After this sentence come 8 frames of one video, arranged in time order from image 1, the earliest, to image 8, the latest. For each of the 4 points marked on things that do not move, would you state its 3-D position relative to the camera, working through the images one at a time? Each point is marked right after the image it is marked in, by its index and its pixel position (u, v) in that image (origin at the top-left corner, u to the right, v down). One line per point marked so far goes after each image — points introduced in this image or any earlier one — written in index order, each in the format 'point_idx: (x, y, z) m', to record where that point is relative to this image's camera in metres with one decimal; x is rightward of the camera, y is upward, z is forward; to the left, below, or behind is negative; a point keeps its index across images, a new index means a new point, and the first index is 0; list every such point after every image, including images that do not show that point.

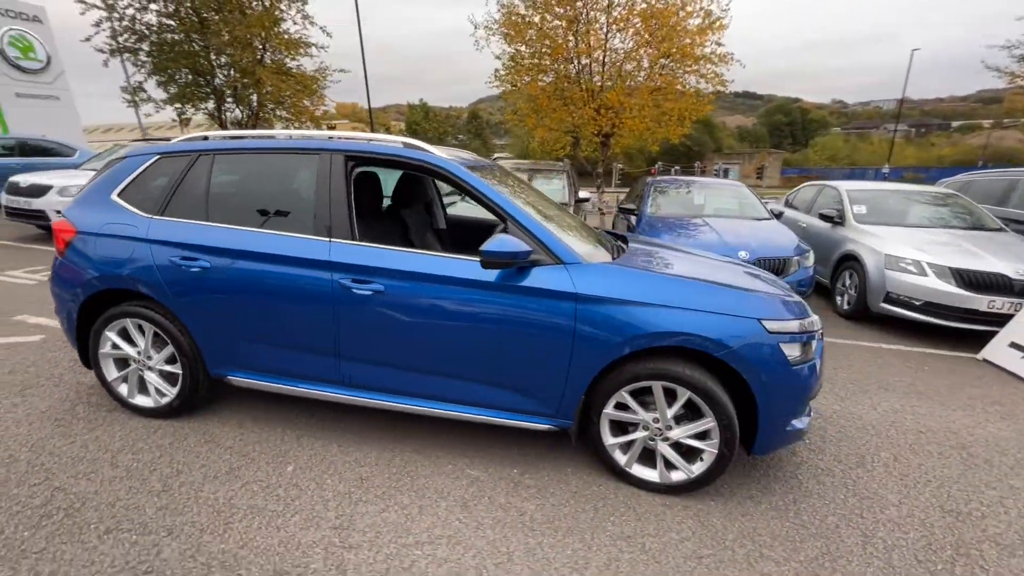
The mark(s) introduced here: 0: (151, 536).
0: (-1.7, -1.2, +2.0) m
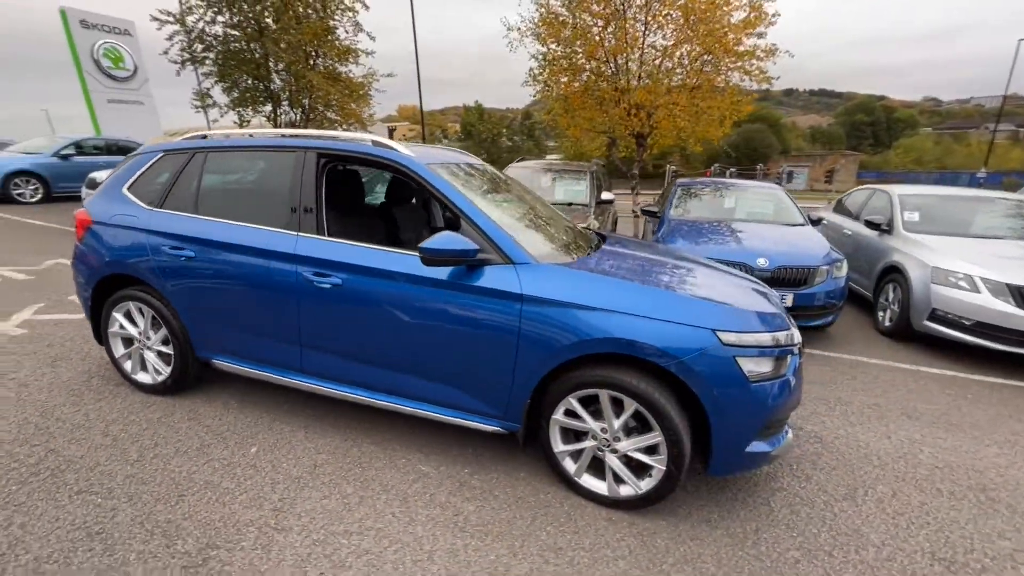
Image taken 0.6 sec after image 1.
0: (-2.0, -1.1, +2.2) m
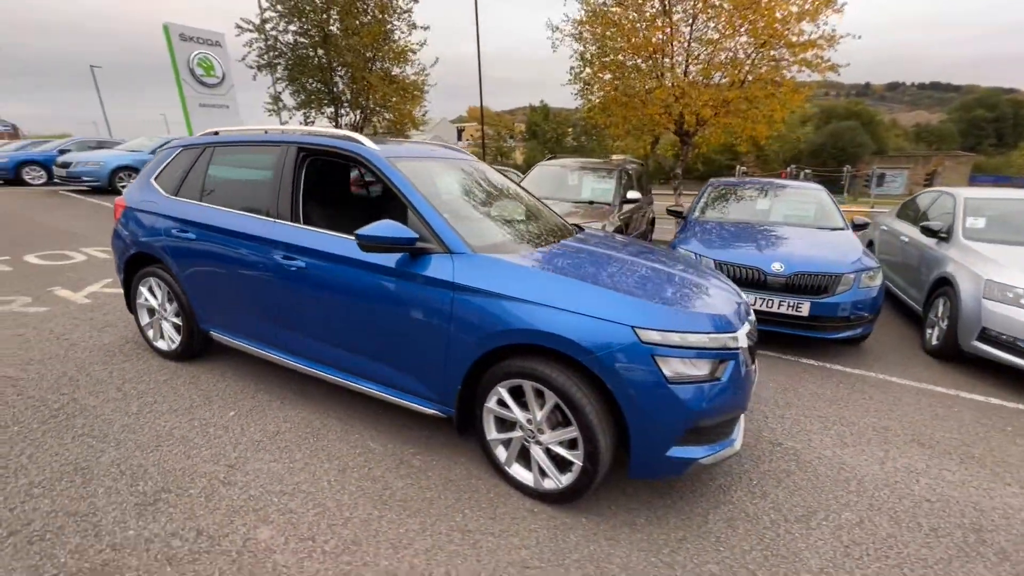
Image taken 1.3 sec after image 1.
0: (-2.4, -0.9, +2.6) m
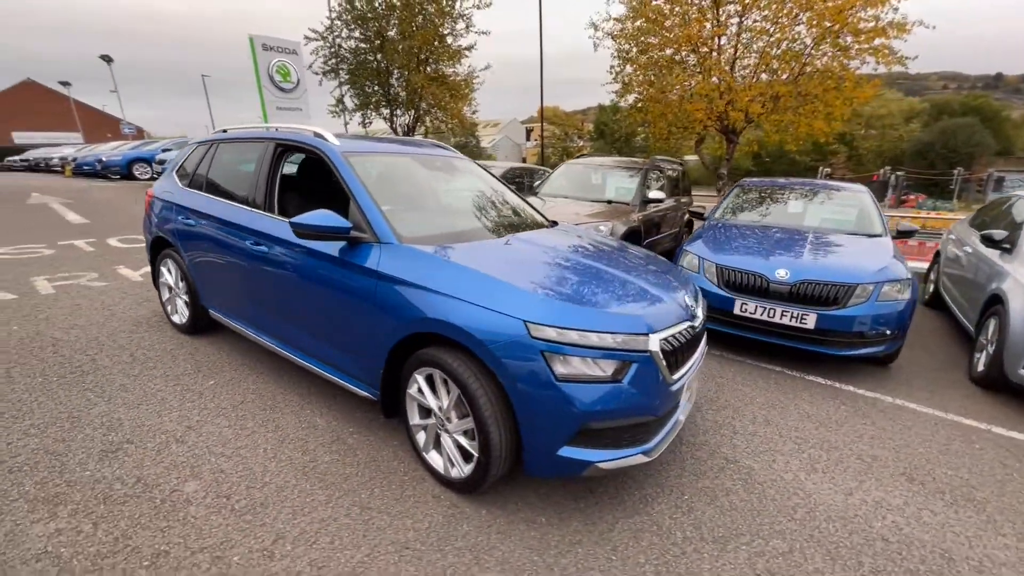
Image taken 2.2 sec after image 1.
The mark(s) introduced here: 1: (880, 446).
0: (-2.9, -0.8, +3.0) m
1: (+2.6, -1.1, +3.1) m
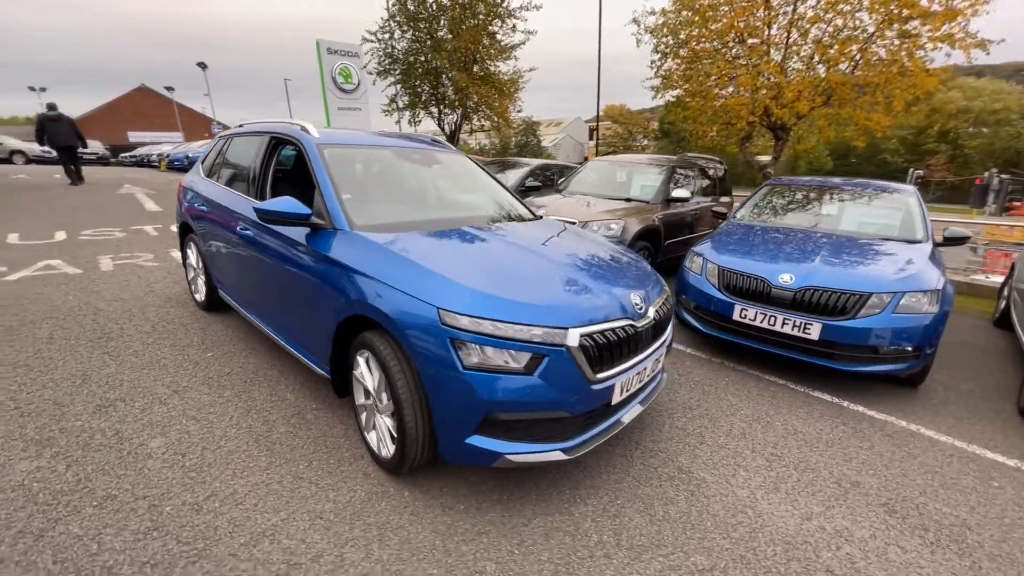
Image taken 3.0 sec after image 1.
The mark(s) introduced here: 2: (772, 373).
0: (-3.1, -0.6, +3.4) m
1: (+2.3, -1.2, +2.8) m
2: (+2.4, -0.8, +4.0) m
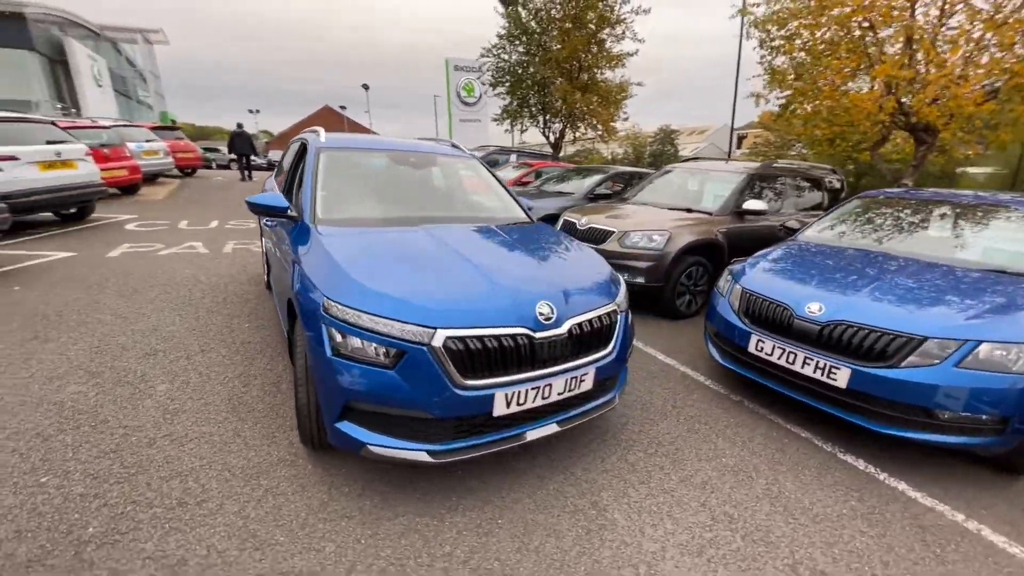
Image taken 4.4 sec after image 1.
0: (-3.3, -0.3, +4.3) m
1: (+1.7, -1.4, +2.2) m
2: (+2.2, -1.0, +3.3) m
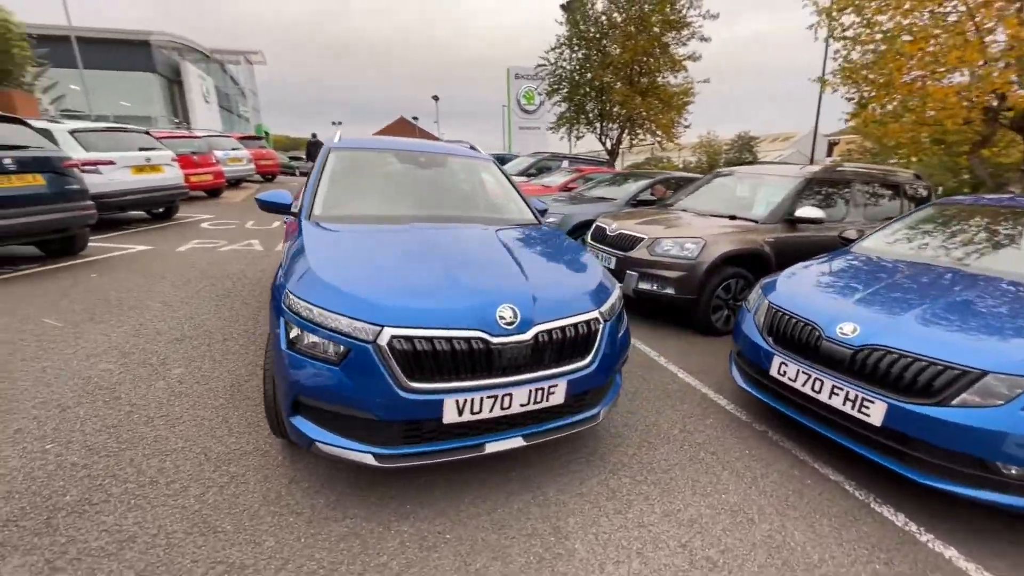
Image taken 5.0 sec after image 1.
0: (-3.1, -0.2, +4.6) m
1: (+1.4, -1.4, +1.8) m
2: (+2.0, -1.1, +2.9) m
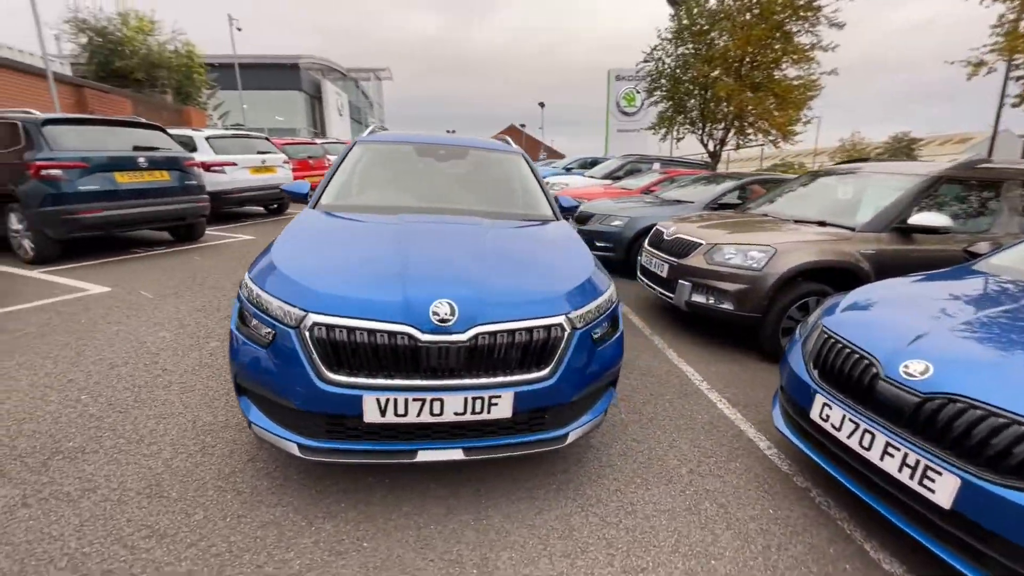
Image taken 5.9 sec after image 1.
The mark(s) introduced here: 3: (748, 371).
0: (-2.8, -0.1, +5.1) m
1: (+0.9, -1.5, +1.2) m
2: (+1.8, -1.2, +2.1) m
3: (+2.1, -0.7, +3.9) m
